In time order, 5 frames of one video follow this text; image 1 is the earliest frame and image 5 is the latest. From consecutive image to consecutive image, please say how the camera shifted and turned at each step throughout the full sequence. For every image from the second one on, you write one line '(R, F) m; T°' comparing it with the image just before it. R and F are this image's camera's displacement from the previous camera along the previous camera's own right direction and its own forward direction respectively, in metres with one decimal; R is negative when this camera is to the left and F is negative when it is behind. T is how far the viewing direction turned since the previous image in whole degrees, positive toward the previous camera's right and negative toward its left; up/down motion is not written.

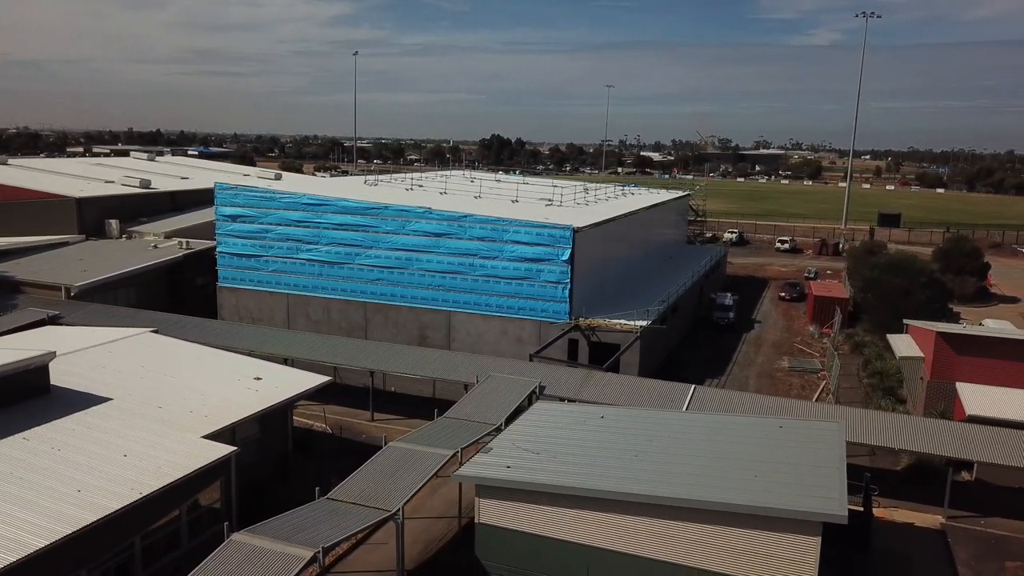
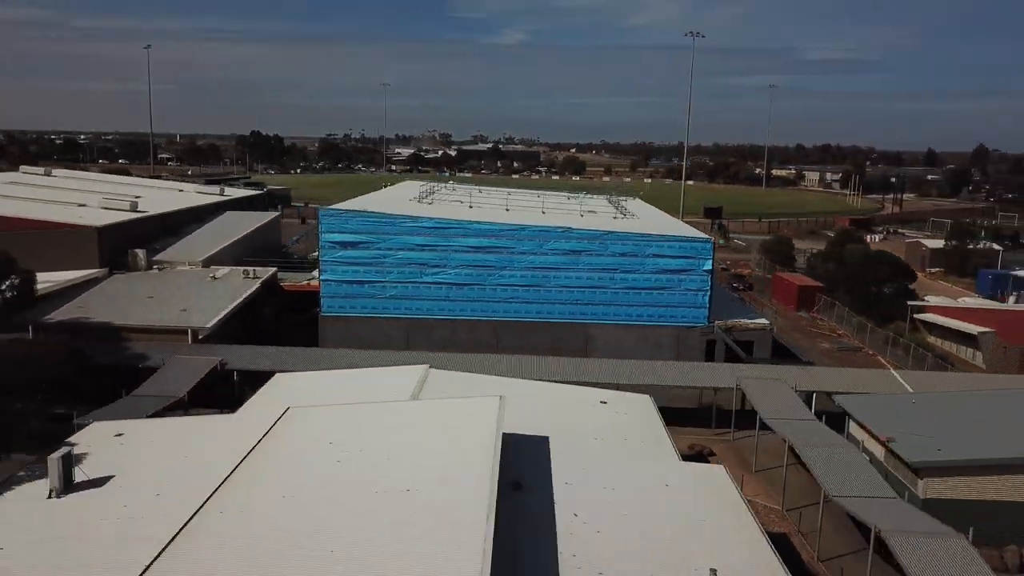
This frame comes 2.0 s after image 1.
(-10.1, +0.6) m; +18°
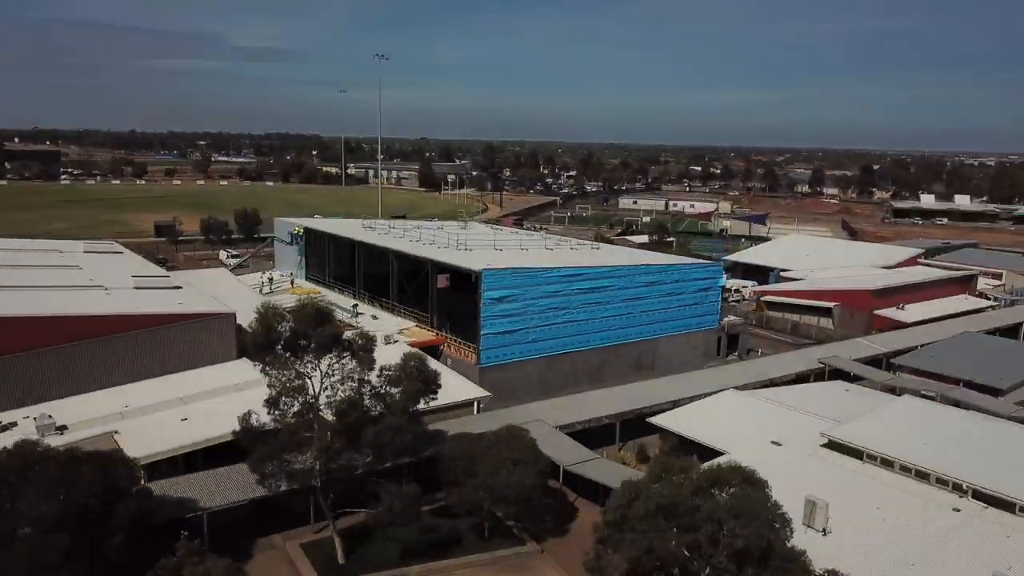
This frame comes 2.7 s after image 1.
(-16.8, +2.3) m; +35°
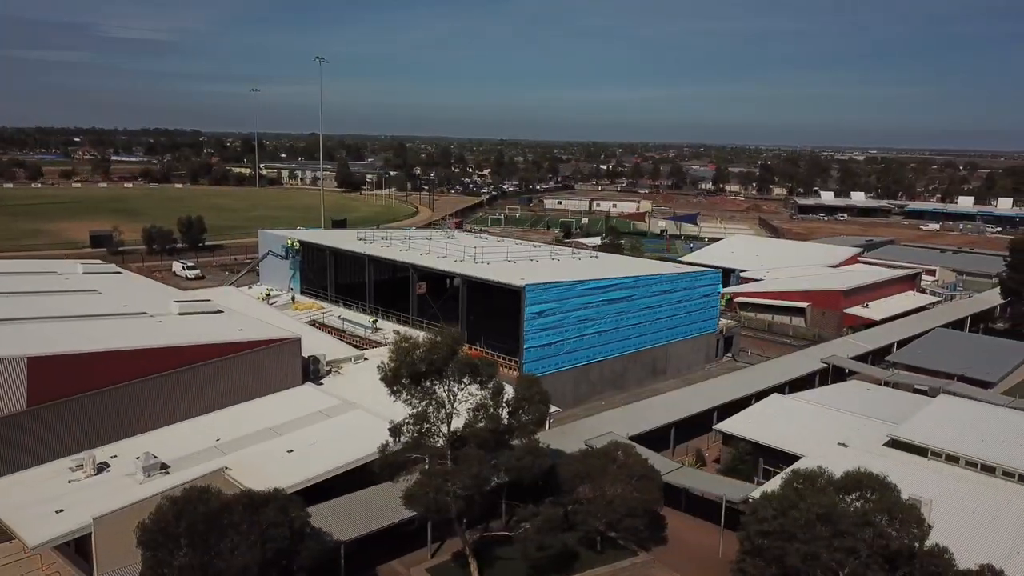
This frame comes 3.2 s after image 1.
(-3.9, -0.2) m; +7°
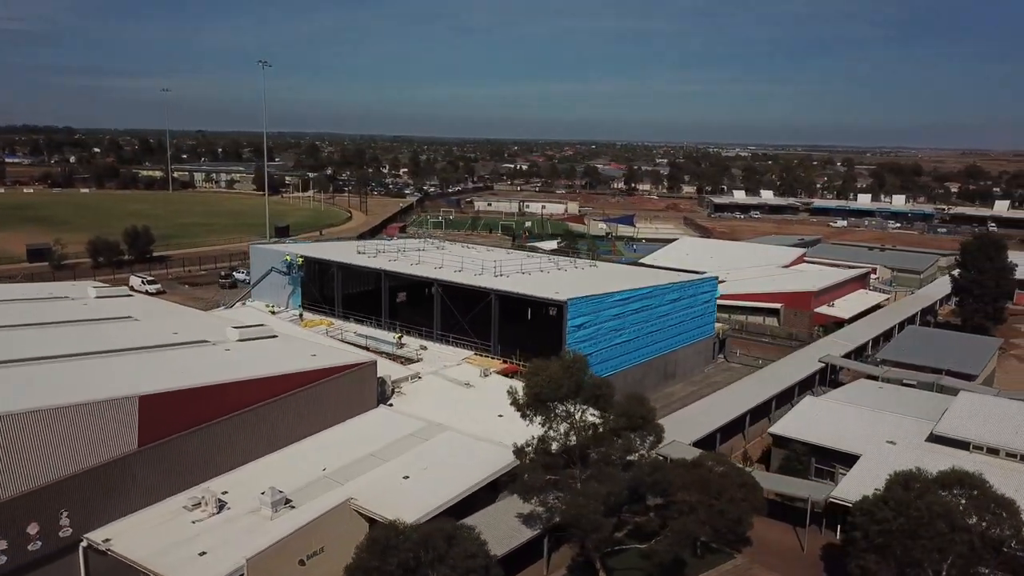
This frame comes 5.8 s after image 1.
(-3.8, -0.3) m; +7°
